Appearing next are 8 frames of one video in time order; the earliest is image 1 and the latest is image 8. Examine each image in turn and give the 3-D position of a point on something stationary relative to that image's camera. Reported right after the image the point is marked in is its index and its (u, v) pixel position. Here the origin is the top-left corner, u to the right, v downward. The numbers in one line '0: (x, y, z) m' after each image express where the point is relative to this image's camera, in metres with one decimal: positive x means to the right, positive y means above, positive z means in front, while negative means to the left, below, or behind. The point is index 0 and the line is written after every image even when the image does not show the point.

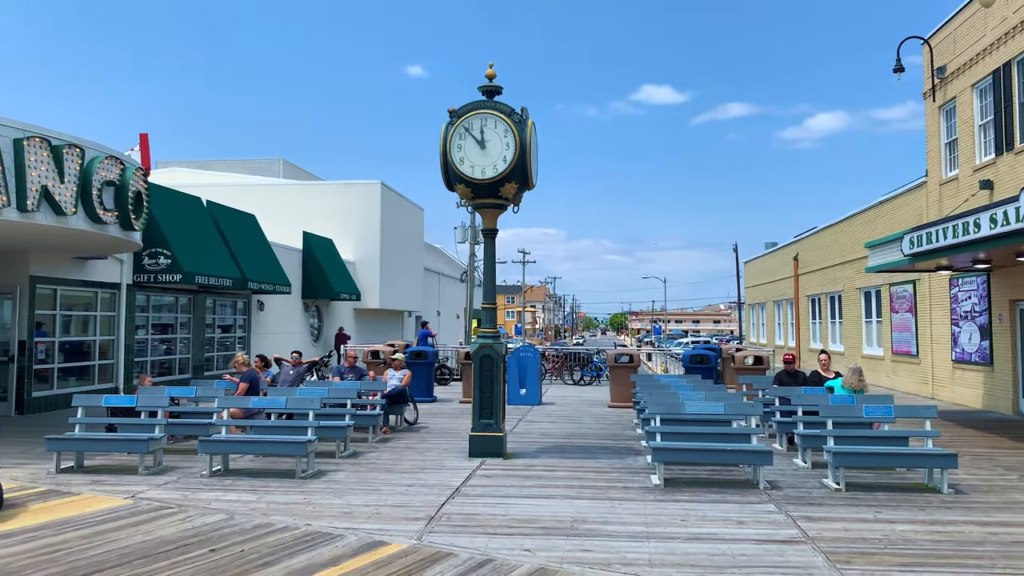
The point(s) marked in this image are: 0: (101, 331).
0: (-8.0, -0.8, +15.9) m
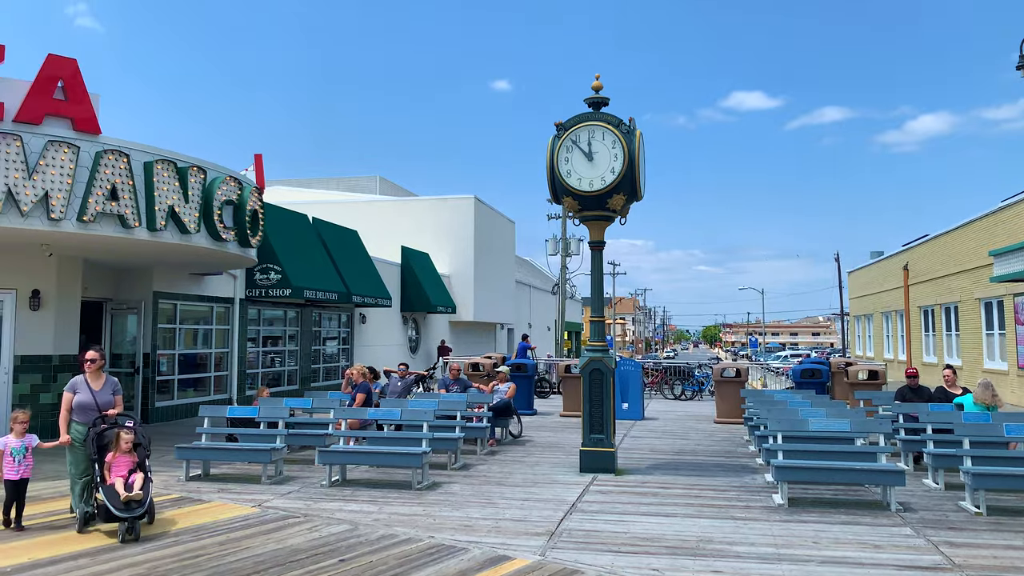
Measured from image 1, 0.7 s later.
0: (-6.0, -1.1, +16.6) m
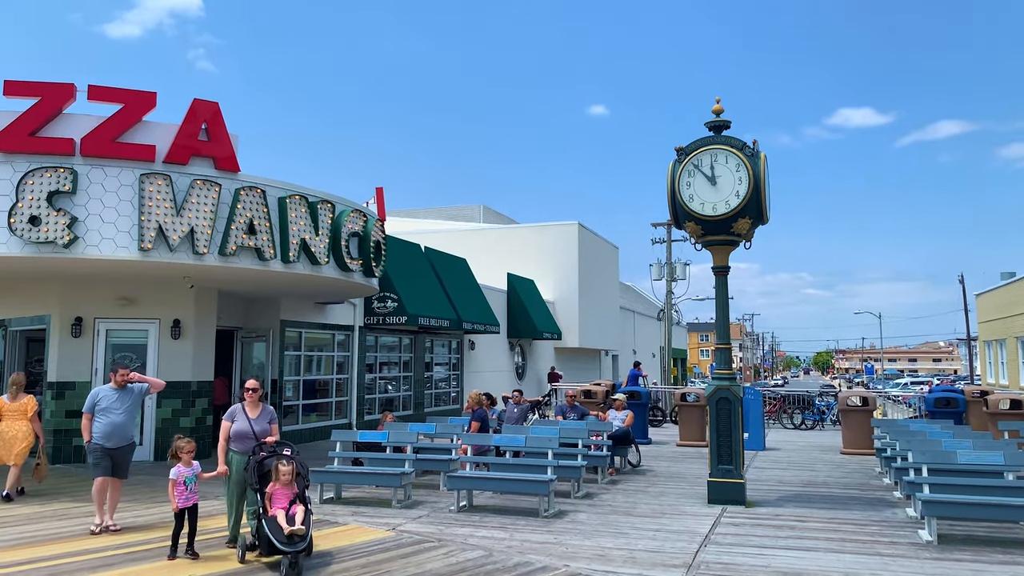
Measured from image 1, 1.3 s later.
0: (-3.6, -1.7, +17.2) m
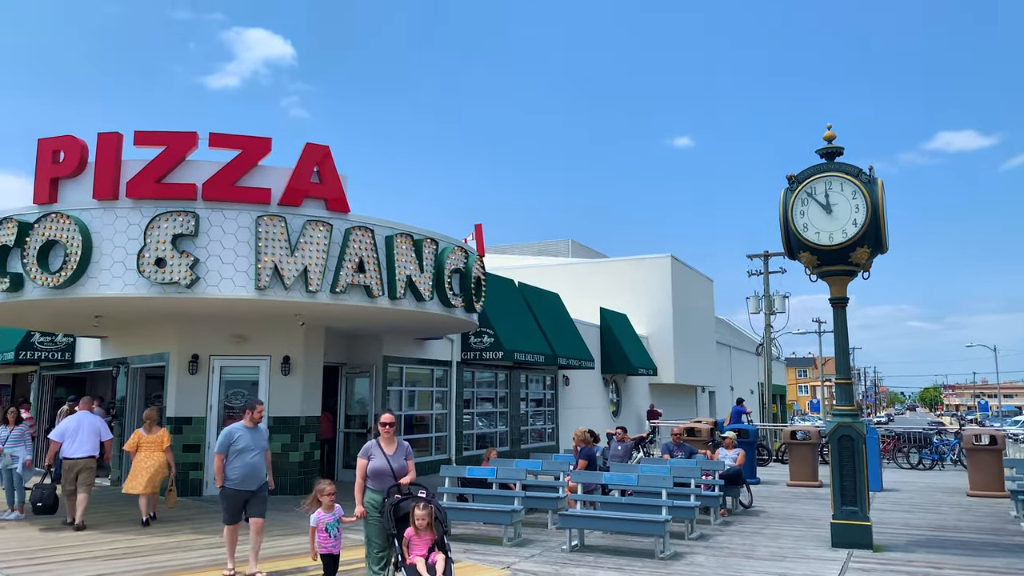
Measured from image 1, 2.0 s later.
0: (-1.6, -2.5, +17.3) m
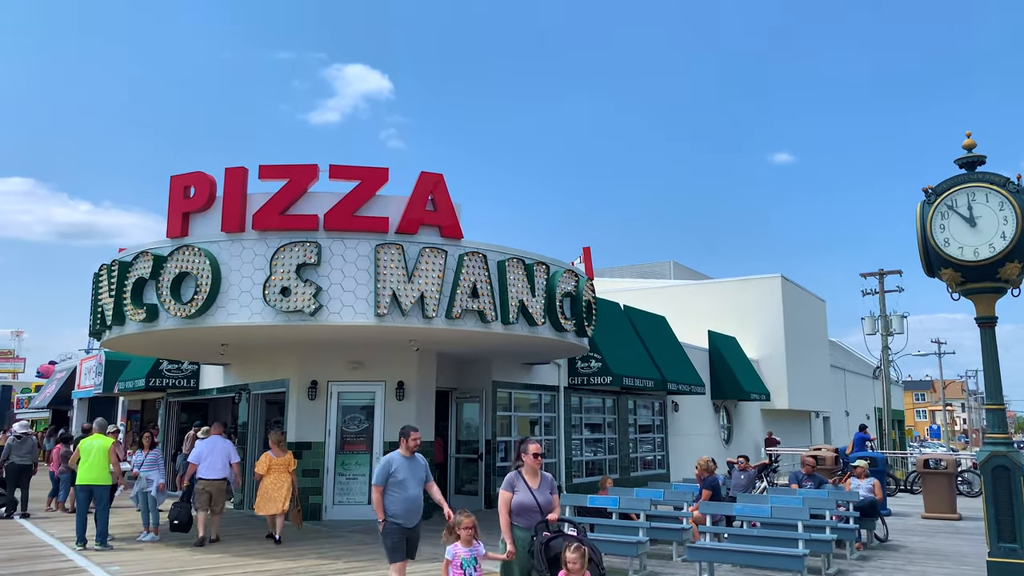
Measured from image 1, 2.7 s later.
0: (+0.7, -3.0, +17.2) m
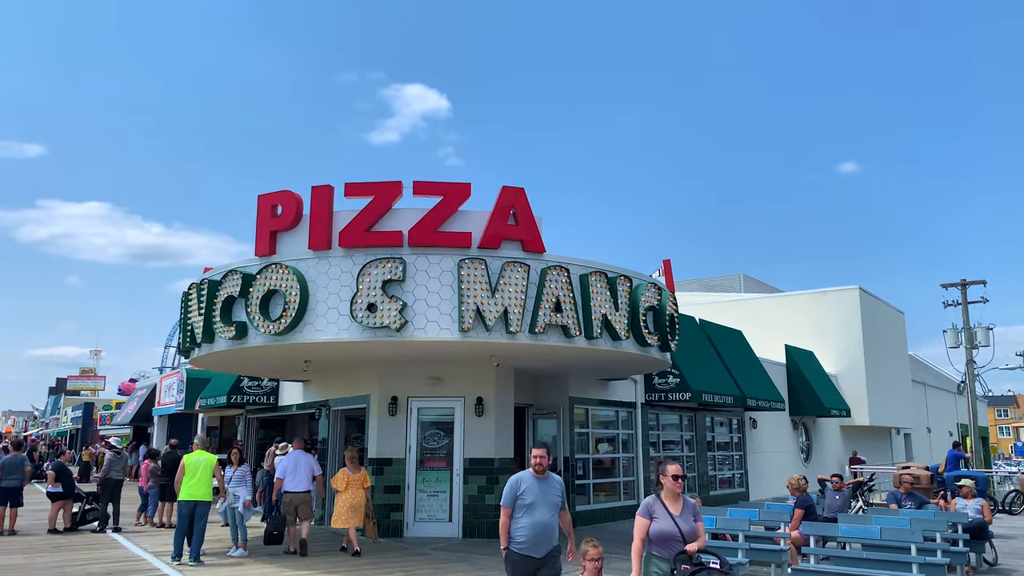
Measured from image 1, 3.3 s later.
0: (+2.3, -3.3, +16.9) m
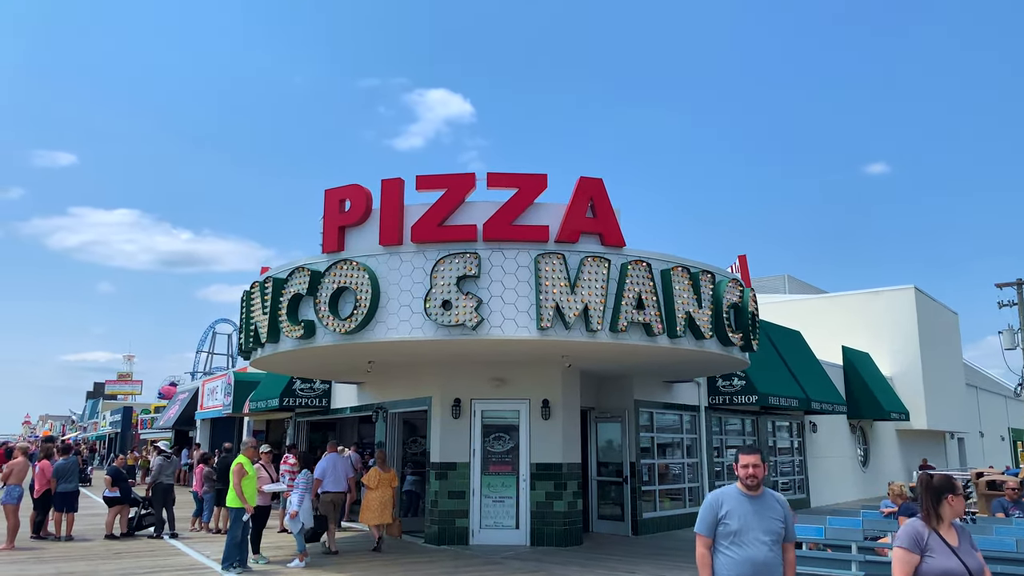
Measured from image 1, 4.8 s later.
0: (+3.5, -3.3, +16.3) m
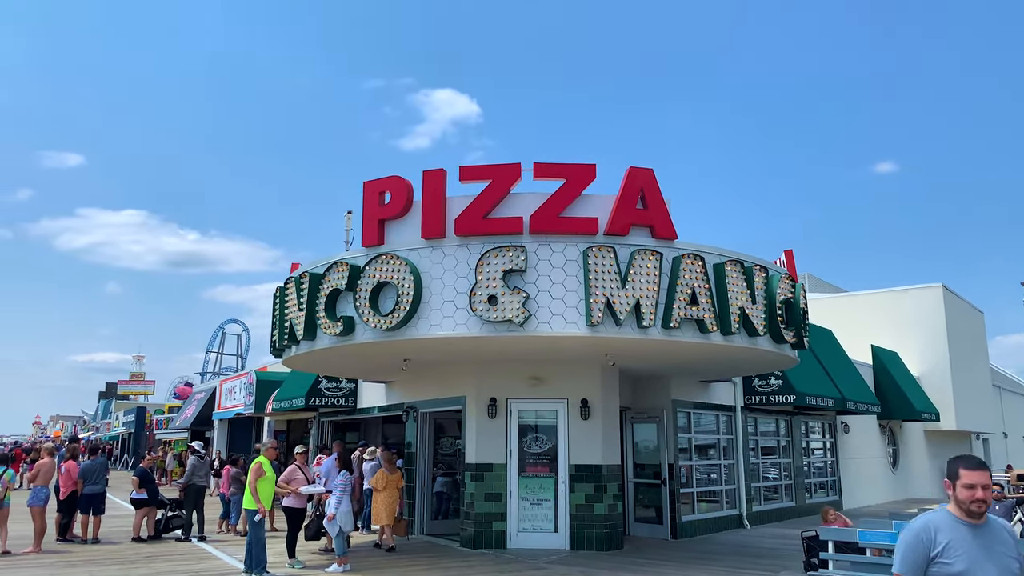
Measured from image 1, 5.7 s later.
0: (+4.1, -3.2, +15.9) m
